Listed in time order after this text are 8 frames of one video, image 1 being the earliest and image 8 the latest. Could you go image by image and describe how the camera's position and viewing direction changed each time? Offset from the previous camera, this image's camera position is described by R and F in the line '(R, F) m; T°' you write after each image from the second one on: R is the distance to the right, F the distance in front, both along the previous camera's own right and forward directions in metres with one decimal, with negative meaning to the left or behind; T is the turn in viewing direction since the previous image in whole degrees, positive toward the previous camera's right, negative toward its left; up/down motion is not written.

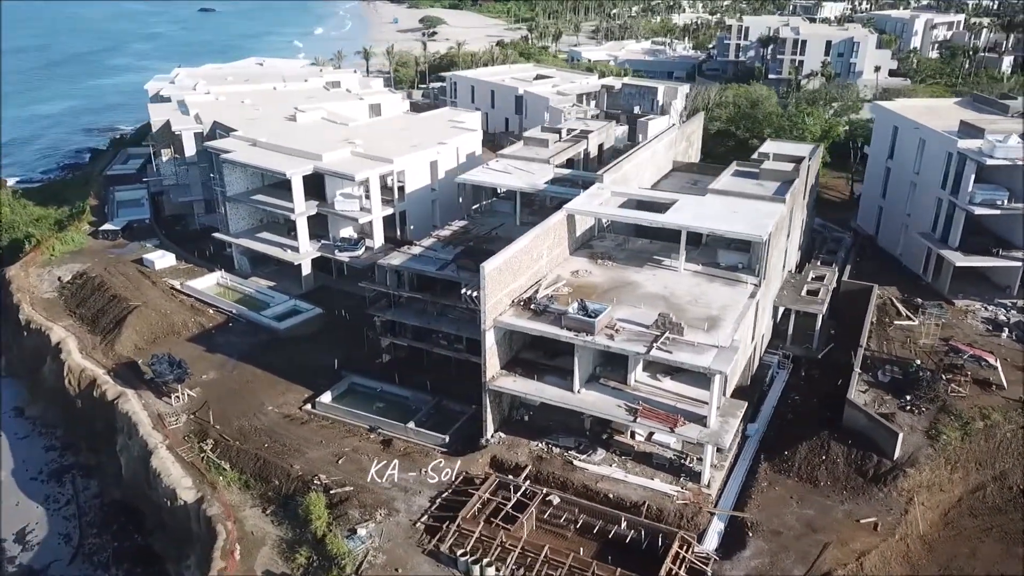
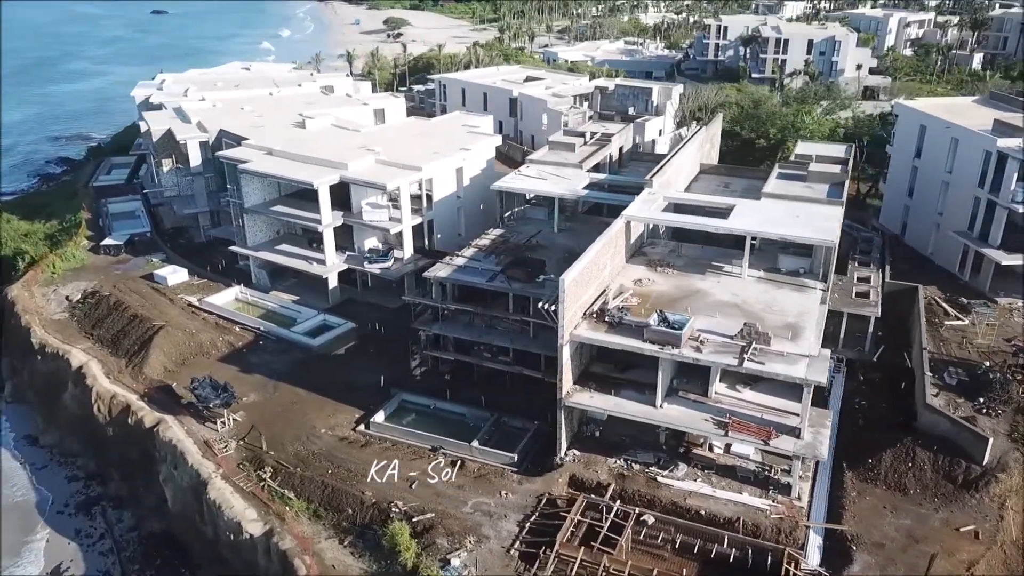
(-4.1, +1.1) m; +3°
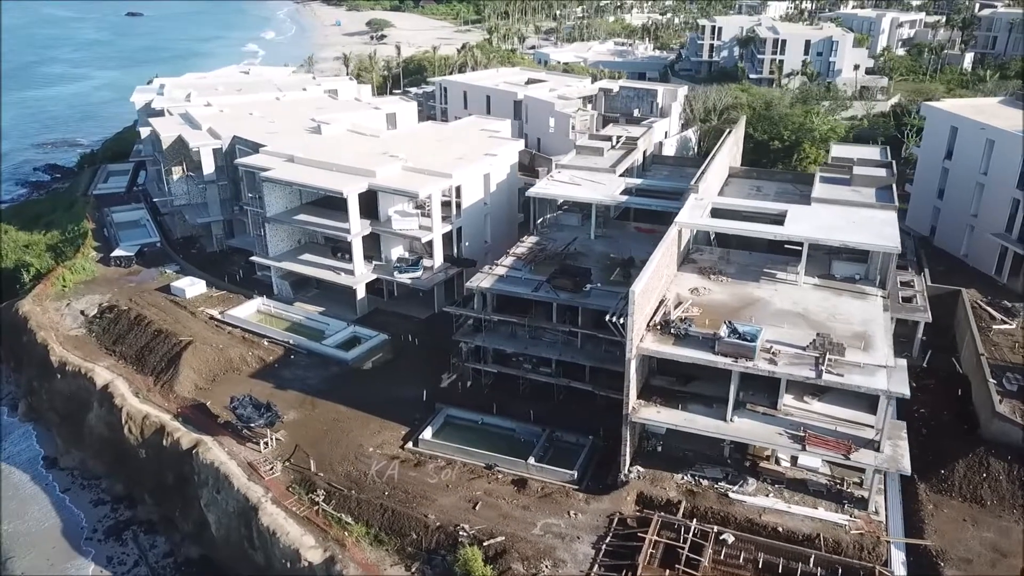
(-2.9, +1.0) m; +2°
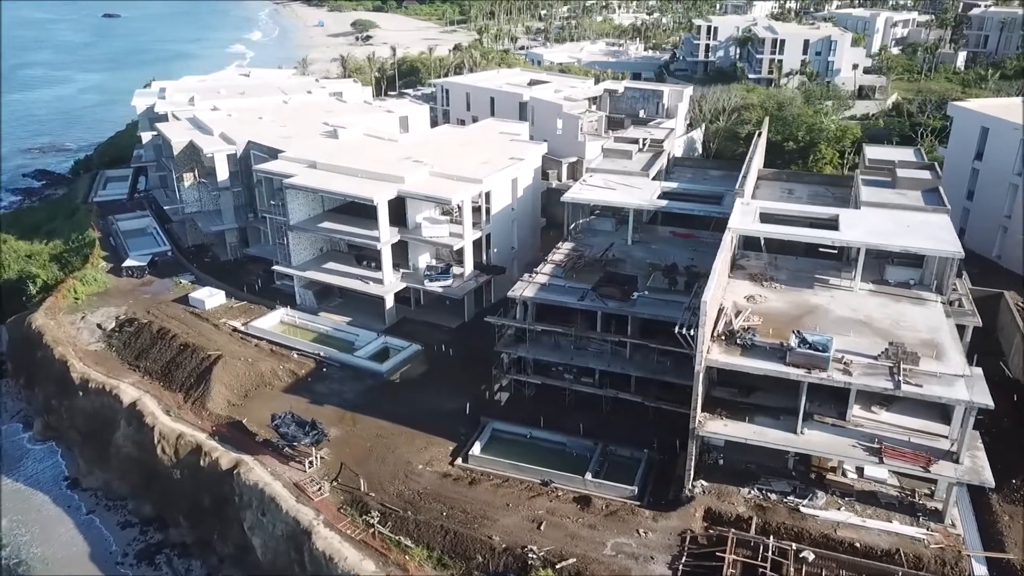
(-2.7, +1.0) m; +2°
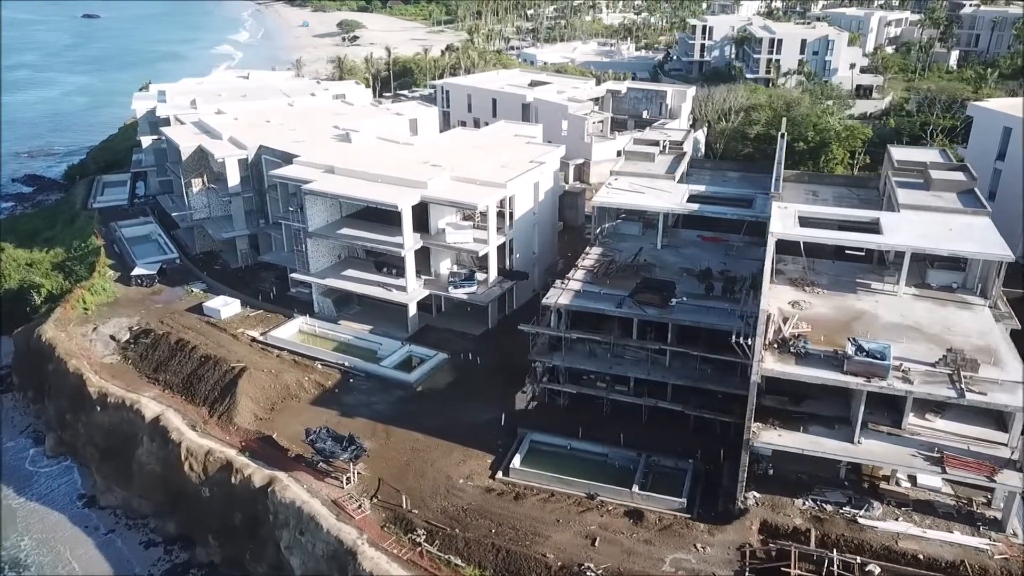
(-2.1, +0.8) m; +1°
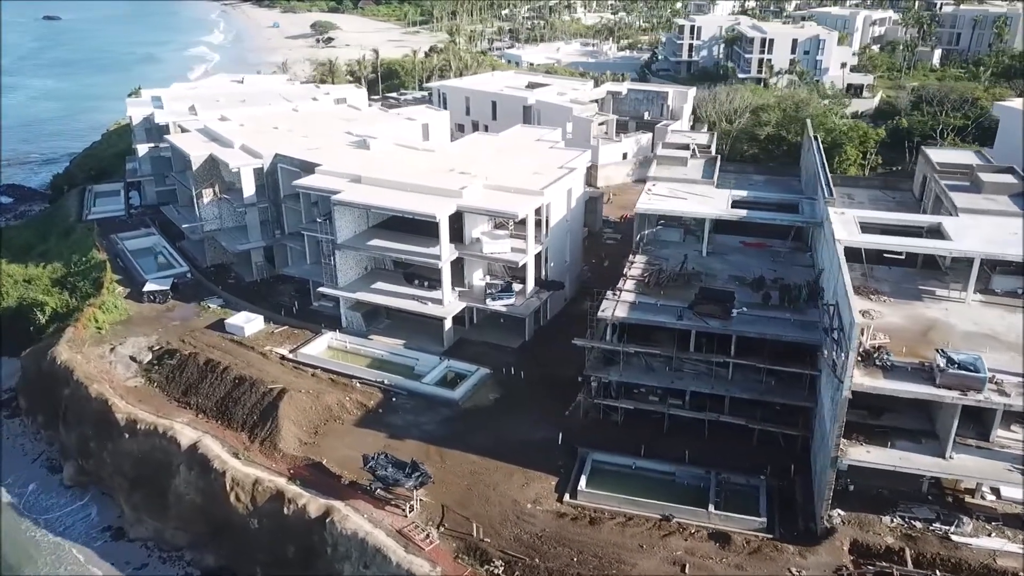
(-3.3, +1.3) m; +2°
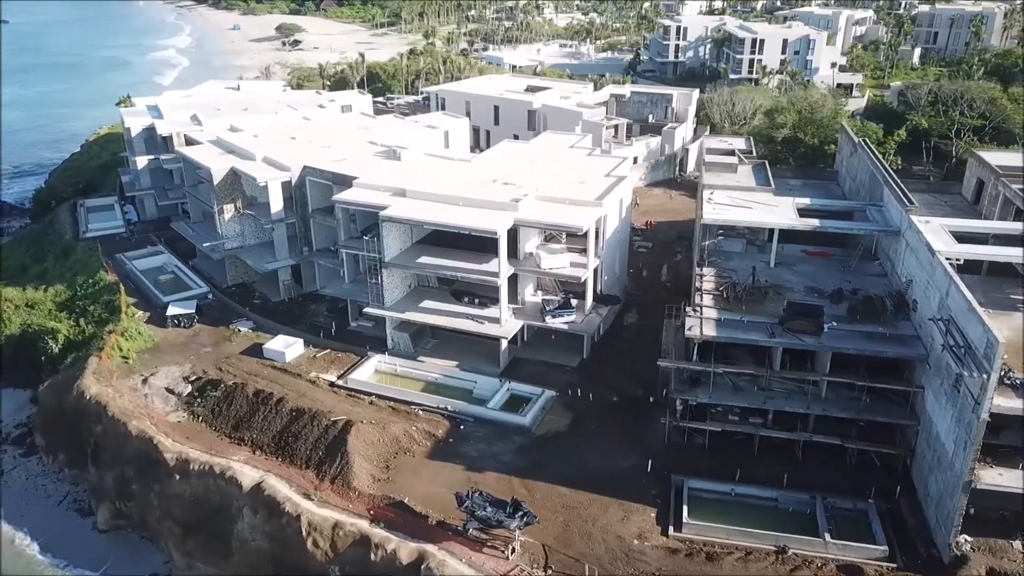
(-4.5, +1.9) m; +3°
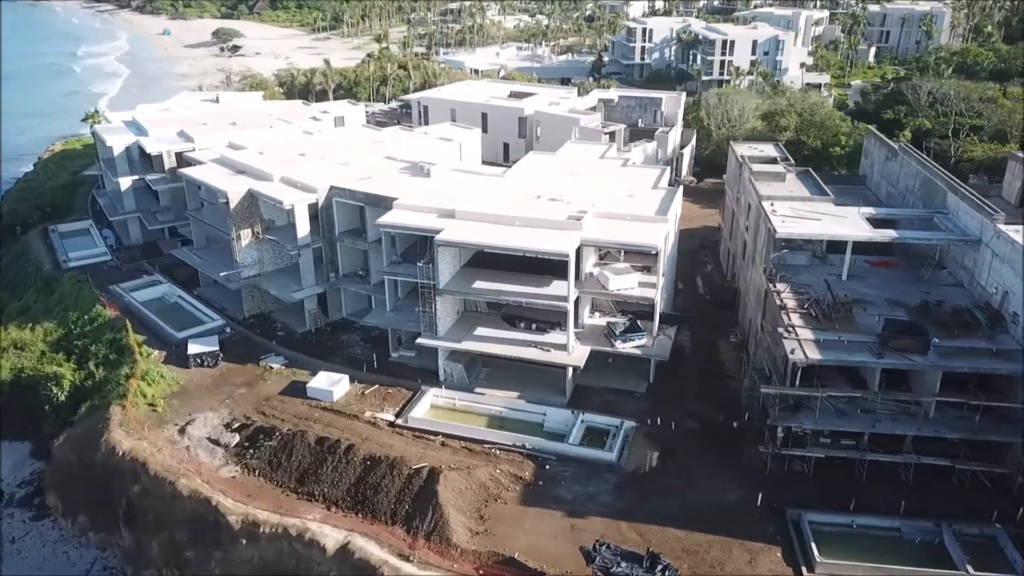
(-5.4, +2.4) m; +5°
